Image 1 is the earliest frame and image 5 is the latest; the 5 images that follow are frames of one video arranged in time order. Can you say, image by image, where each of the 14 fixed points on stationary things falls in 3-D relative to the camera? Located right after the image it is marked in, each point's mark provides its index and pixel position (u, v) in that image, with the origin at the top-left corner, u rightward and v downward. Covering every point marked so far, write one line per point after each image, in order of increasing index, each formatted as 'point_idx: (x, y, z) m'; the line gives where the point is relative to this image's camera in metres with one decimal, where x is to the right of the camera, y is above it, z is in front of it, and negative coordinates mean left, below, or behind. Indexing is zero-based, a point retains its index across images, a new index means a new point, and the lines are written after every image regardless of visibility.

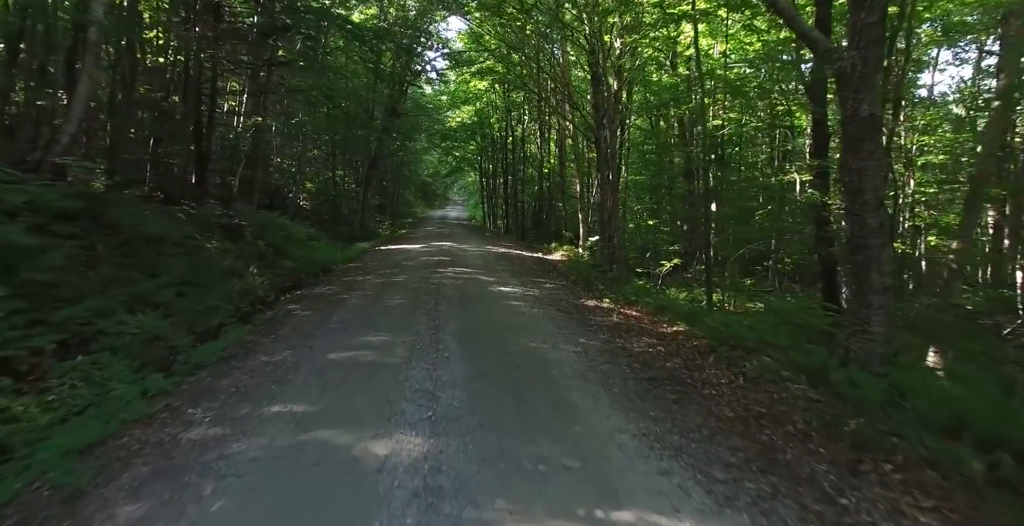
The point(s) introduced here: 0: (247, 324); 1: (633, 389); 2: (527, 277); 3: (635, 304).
0: (-4.2, -1.0, +7.8) m
1: (+1.2, -1.3, +5.1) m
2: (+0.4, -0.4, +12.4) m
3: (+2.4, -0.8, +9.9) m
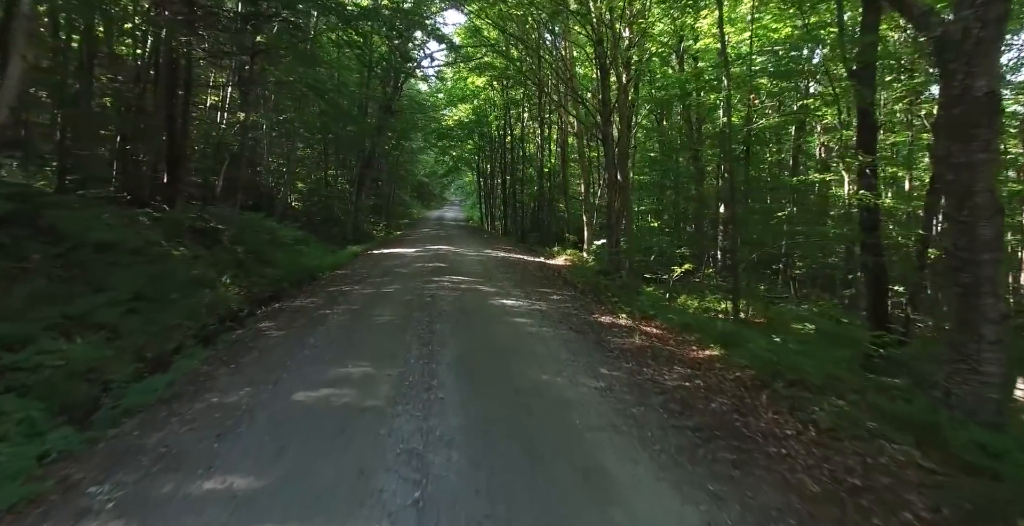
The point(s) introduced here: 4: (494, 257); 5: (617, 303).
0: (-4.1, -1.1, +6.7) m
1: (+1.3, -1.5, +4.0) m
2: (+0.4, -0.6, +11.3) m
3: (+2.5, -1.0, +8.8) m
4: (-0.6, +0.2, +17.5) m
5: (+2.2, -0.8, +10.3) m
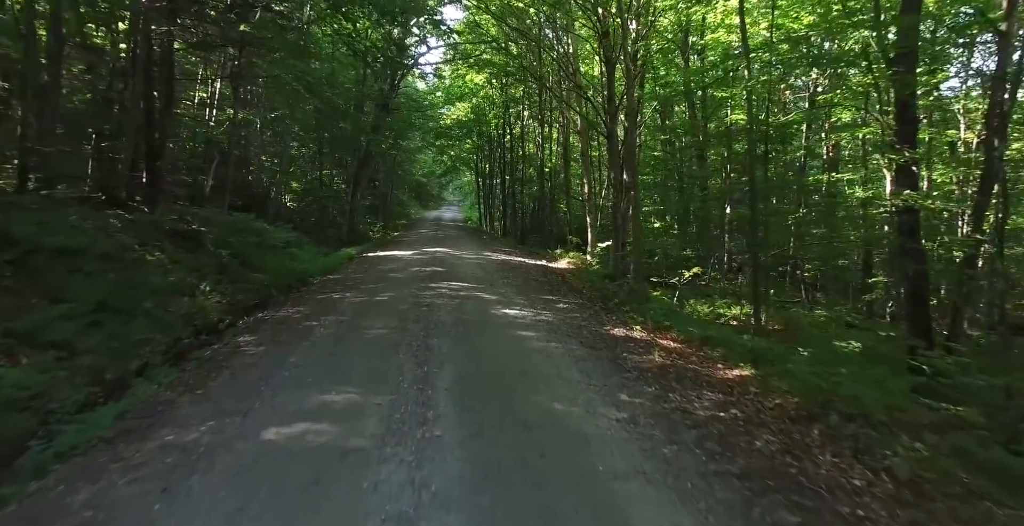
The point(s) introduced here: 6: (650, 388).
0: (-4.0, -1.2, +6.0) m
1: (+1.4, -1.6, +3.3) m
2: (+0.5, -0.7, +10.6) m
3: (+2.6, -1.1, +8.1) m
4: (-0.6, +0.1, +16.8) m
5: (+2.3, -1.0, +9.6) m
6: (+1.5, -1.3, +5.3) m
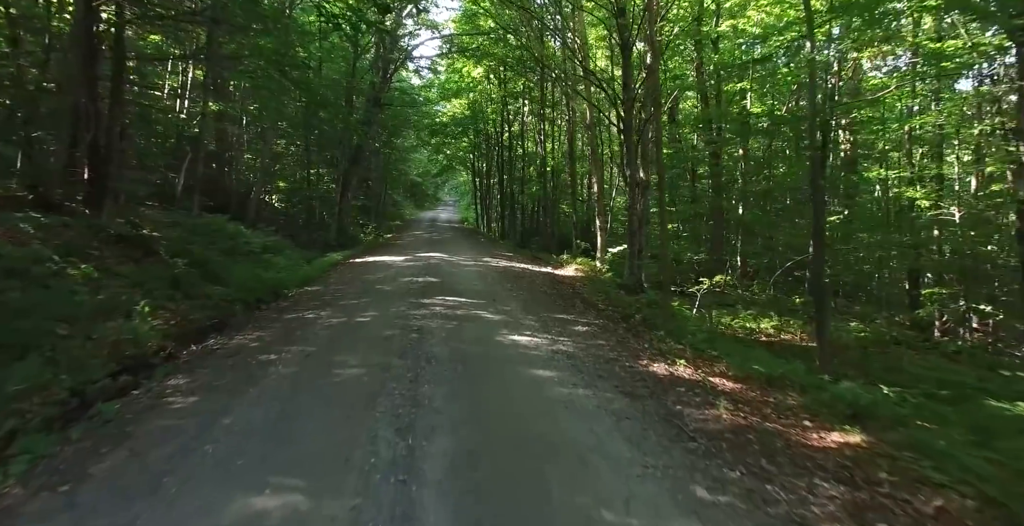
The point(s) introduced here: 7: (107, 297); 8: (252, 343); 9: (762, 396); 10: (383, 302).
0: (-3.9, -1.5, +4.3) m
1: (+1.6, -1.8, +1.6) m
2: (+0.6, -0.9, +8.9) m
3: (+2.7, -1.3, +6.5) m
4: (-0.5, -0.1, +15.1) m
5: (+2.4, -1.2, +8.0) m
6: (+1.6, -1.5, +3.7) m
7: (-5.8, -0.5, +7.2) m
8: (-3.6, -1.1, +7.0) m
9: (+2.7, -1.4, +5.4) m
10: (-2.5, -0.7, +9.6) m
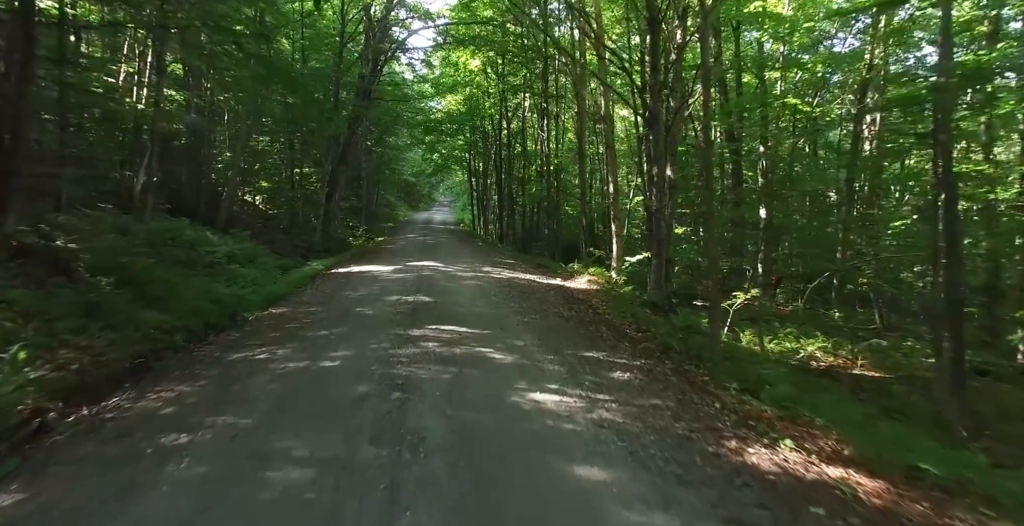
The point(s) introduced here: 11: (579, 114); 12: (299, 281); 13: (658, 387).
0: (-3.6, -1.8, +2.2) m
1: (+1.9, -2.1, -0.4) m
2: (+0.8, -1.2, +6.9) m
3: (+2.9, -1.6, +4.5) m
4: (-0.4, -0.5, +13.1) m
5: (+2.6, -1.5, +6.0) m
6: (+1.9, -1.8, +1.7) m
7: (-5.6, -0.8, +5.2) m
8: (-3.4, -1.4, +5.0) m
9: (+3.0, -1.7, +3.5) m
10: (-2.3, -1.0, +7.5) m
11: (+2.6, +5.8, +19.1) m
12: (-5.7, -0.5, +13.2) m
13: (+1.7, -1.4, +5.7) m
